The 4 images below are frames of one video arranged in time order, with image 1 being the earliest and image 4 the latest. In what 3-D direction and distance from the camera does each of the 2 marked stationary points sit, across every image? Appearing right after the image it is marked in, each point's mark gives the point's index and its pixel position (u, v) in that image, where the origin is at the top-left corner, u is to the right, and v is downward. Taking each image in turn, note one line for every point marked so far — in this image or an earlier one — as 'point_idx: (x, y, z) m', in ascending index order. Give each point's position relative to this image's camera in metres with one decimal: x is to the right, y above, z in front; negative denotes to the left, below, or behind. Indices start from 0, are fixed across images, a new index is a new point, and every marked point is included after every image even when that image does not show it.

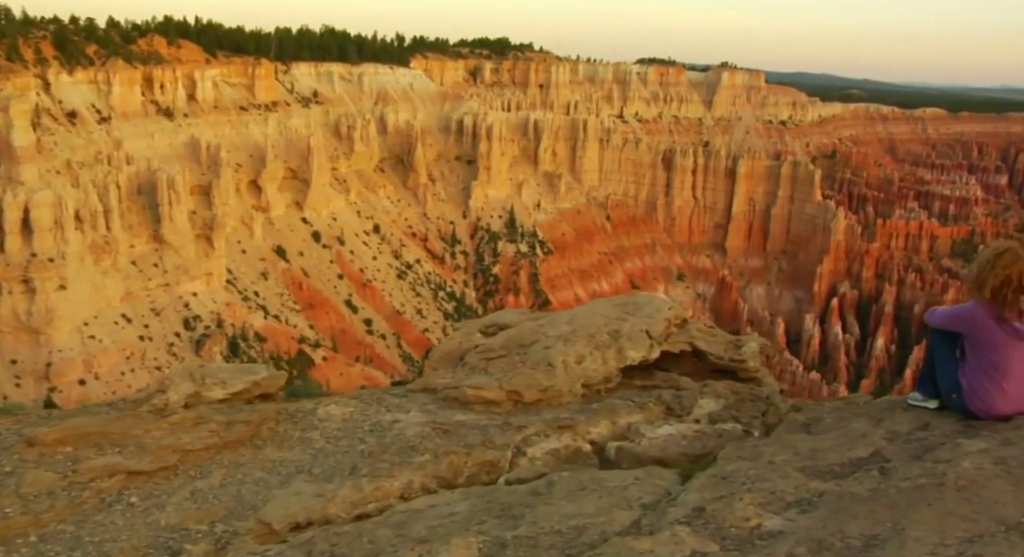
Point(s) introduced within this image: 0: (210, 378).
0: (-3.1, -1.0, +8.0) m
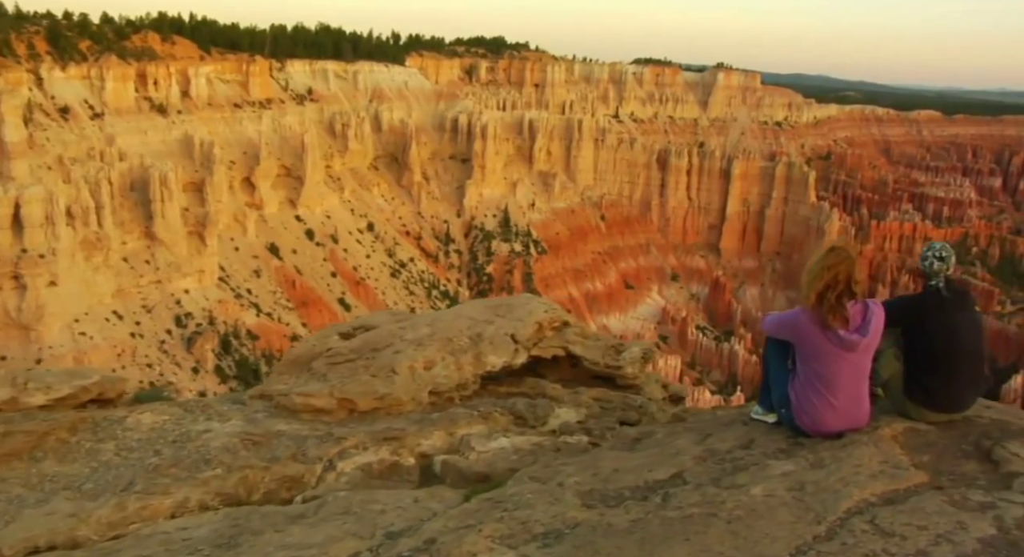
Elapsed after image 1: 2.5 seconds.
0: (-4.6, -1.0, +7.4) m
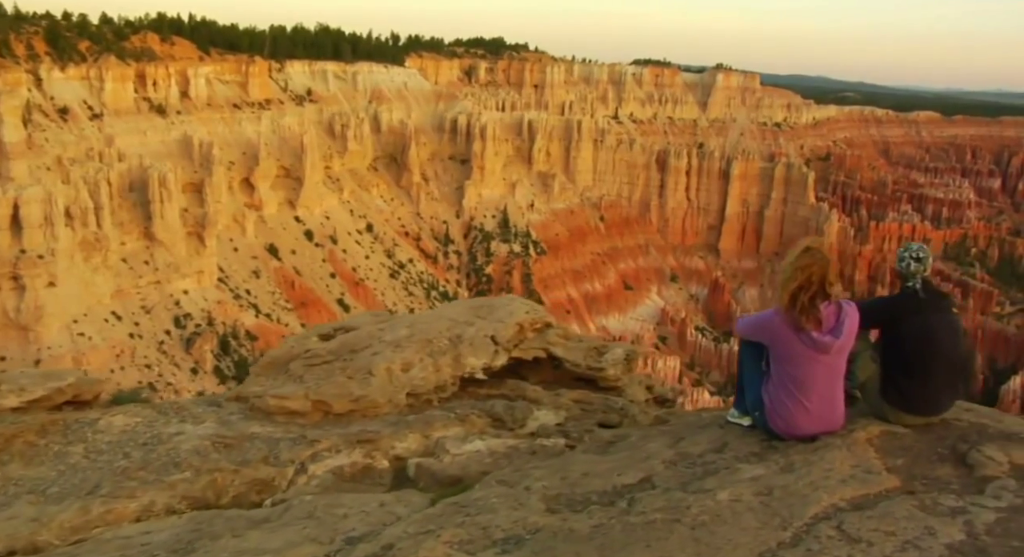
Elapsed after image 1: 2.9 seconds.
0: (-4.8, -1.0, +7.4) m
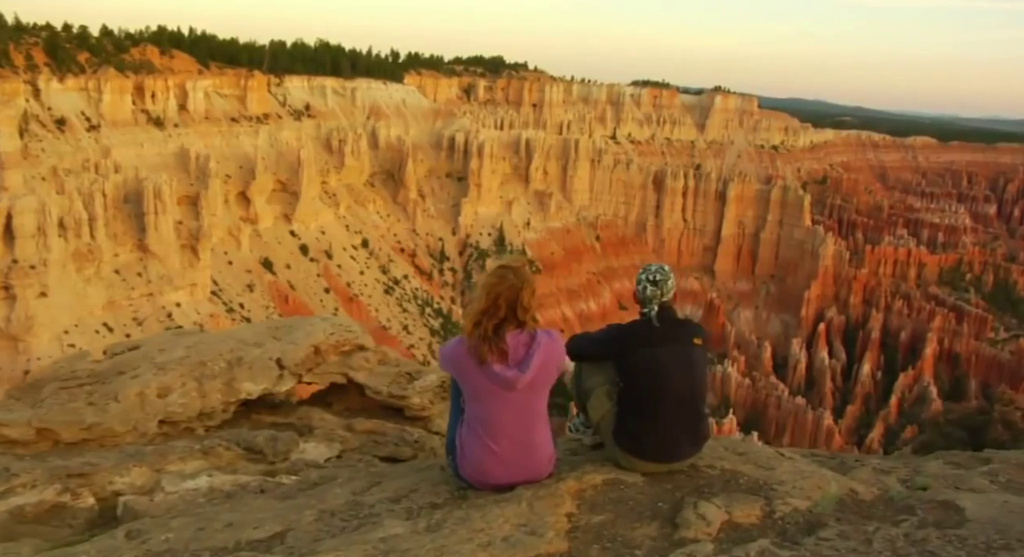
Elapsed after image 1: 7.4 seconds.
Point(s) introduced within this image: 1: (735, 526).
0: (-6.8, -1.1, +6.7) m
1: (+1.2, -1.3, +4.2) m
